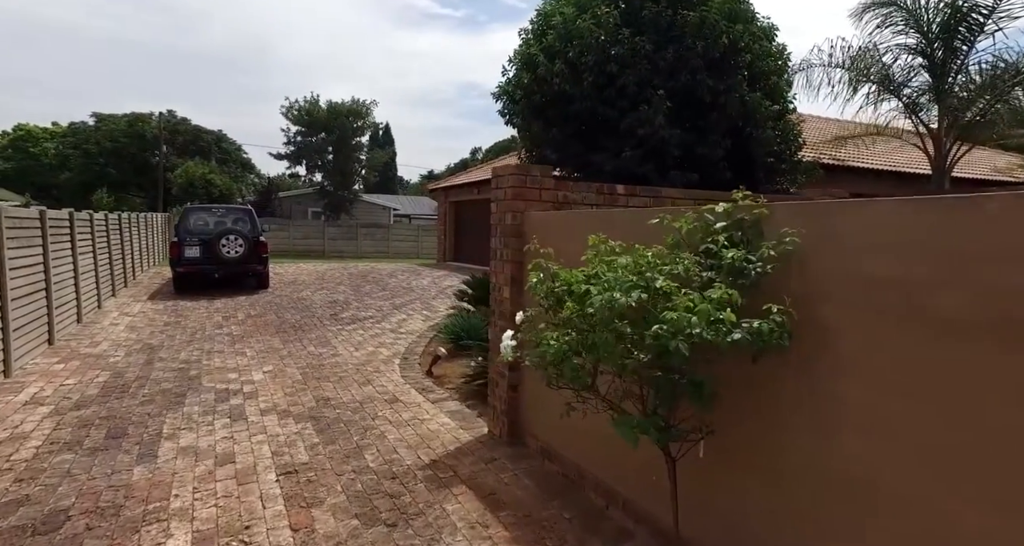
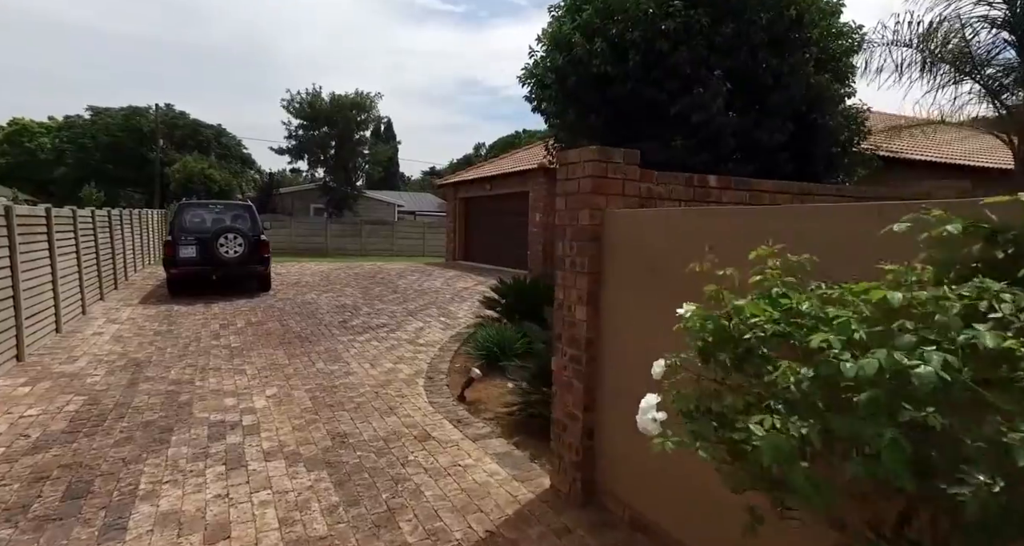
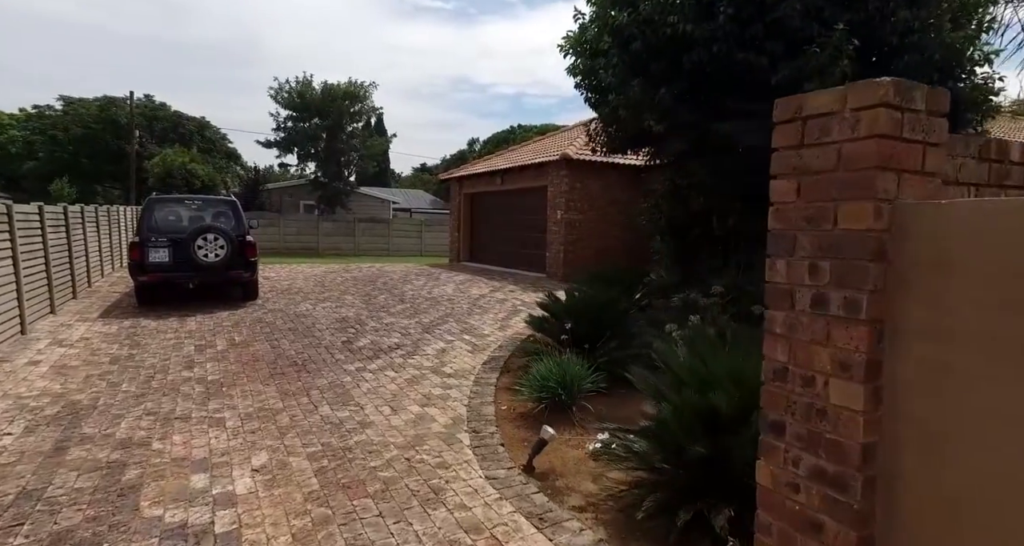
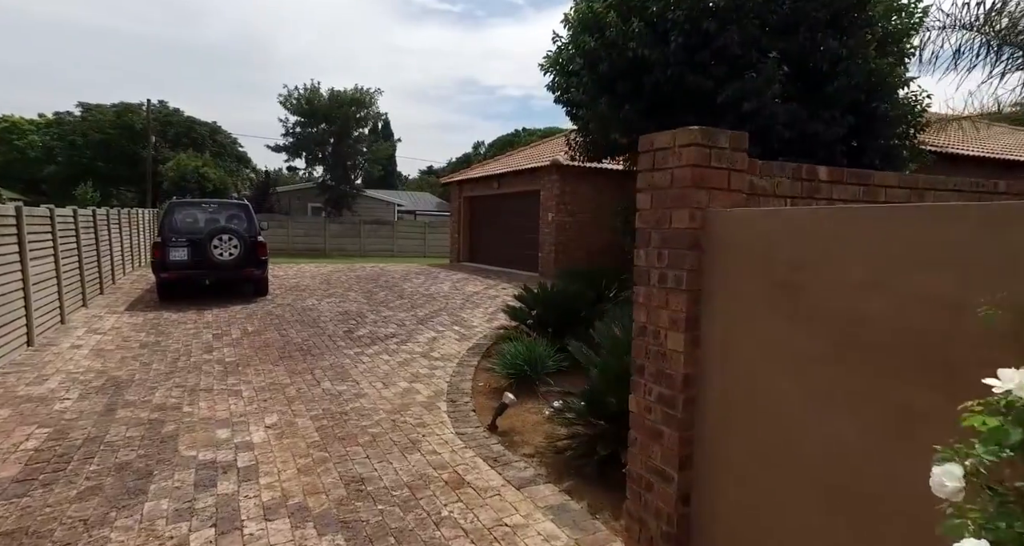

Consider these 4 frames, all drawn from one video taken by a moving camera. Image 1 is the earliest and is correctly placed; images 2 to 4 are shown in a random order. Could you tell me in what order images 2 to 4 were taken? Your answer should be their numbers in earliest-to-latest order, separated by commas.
2, 4, 3
